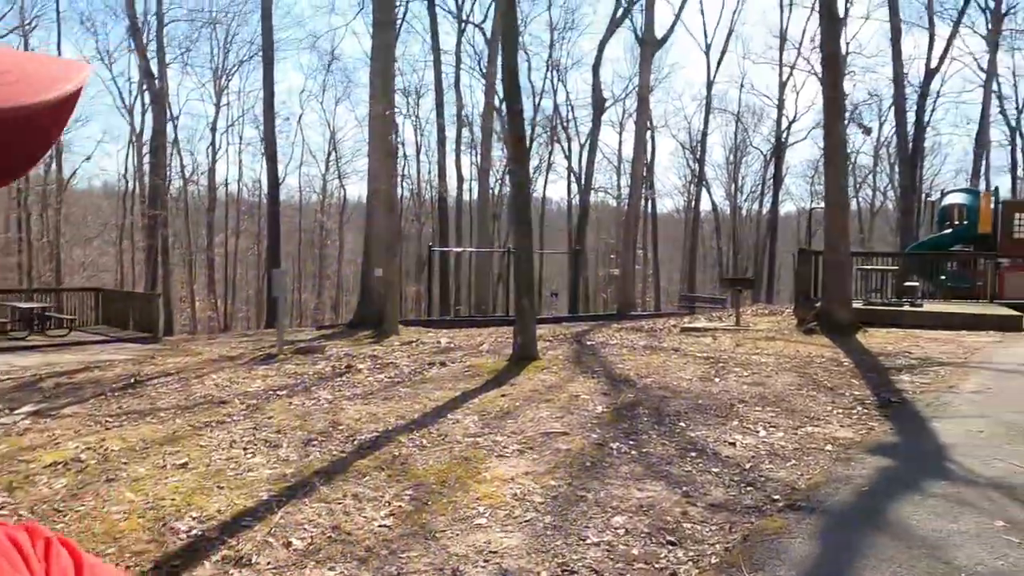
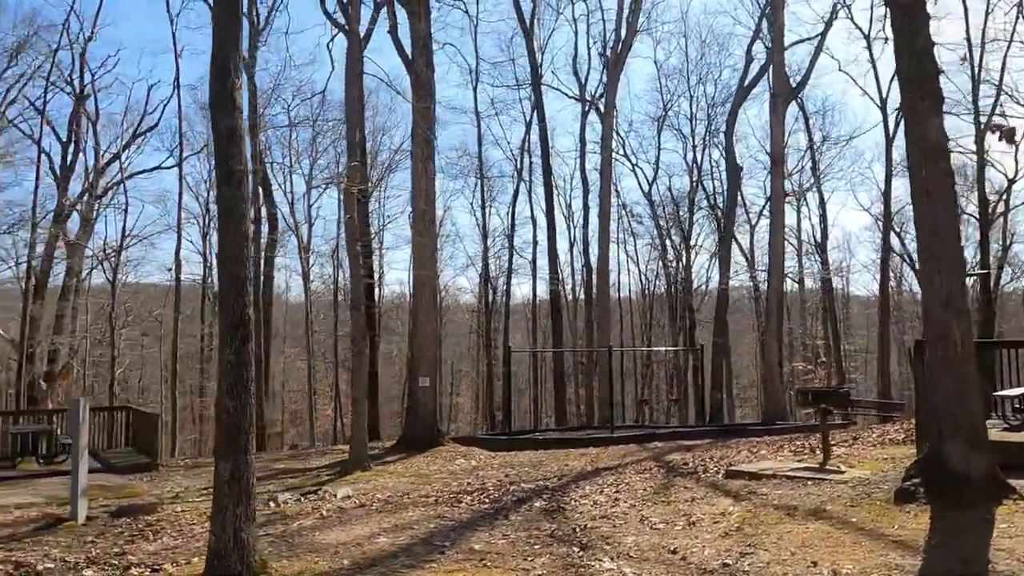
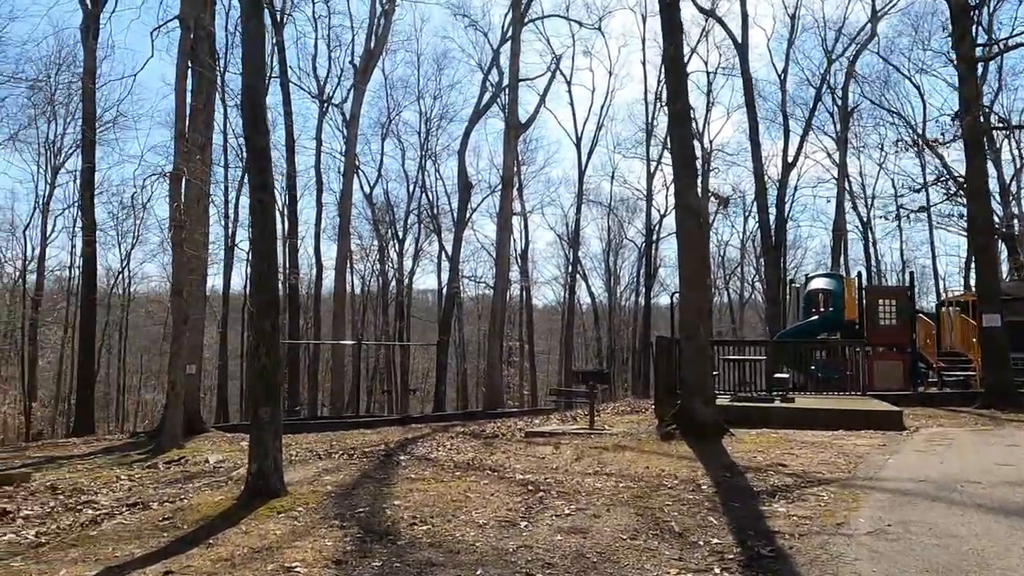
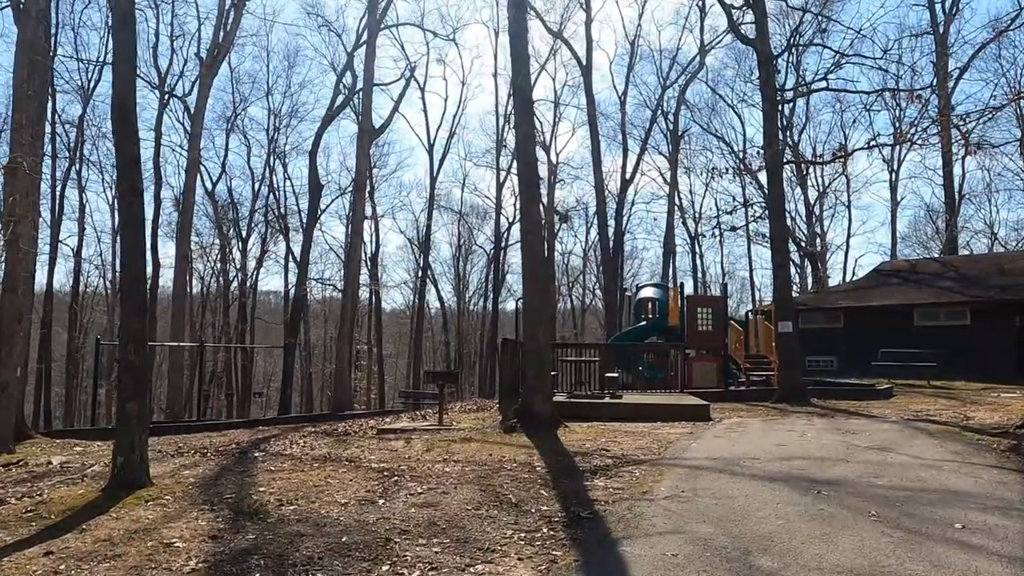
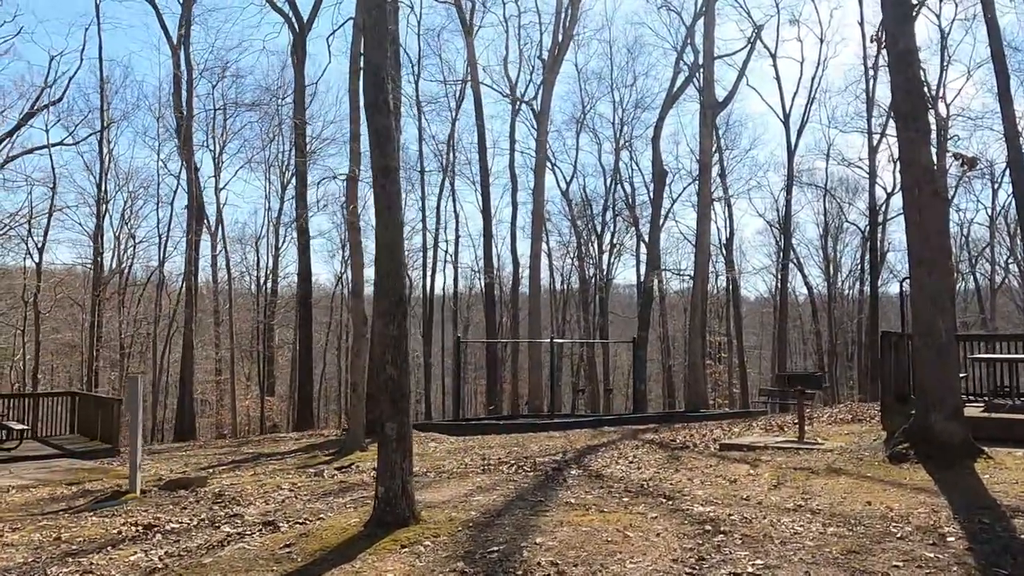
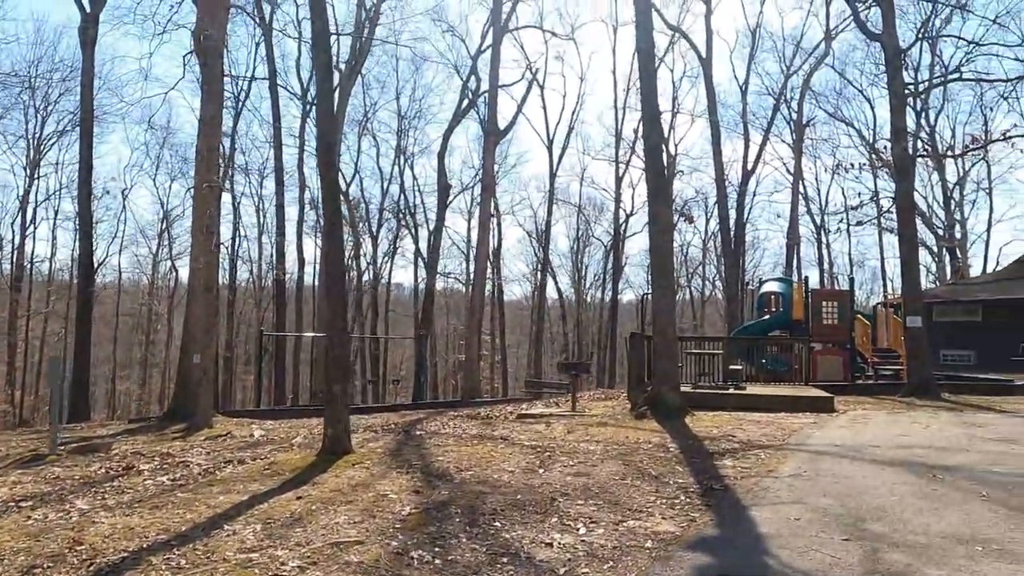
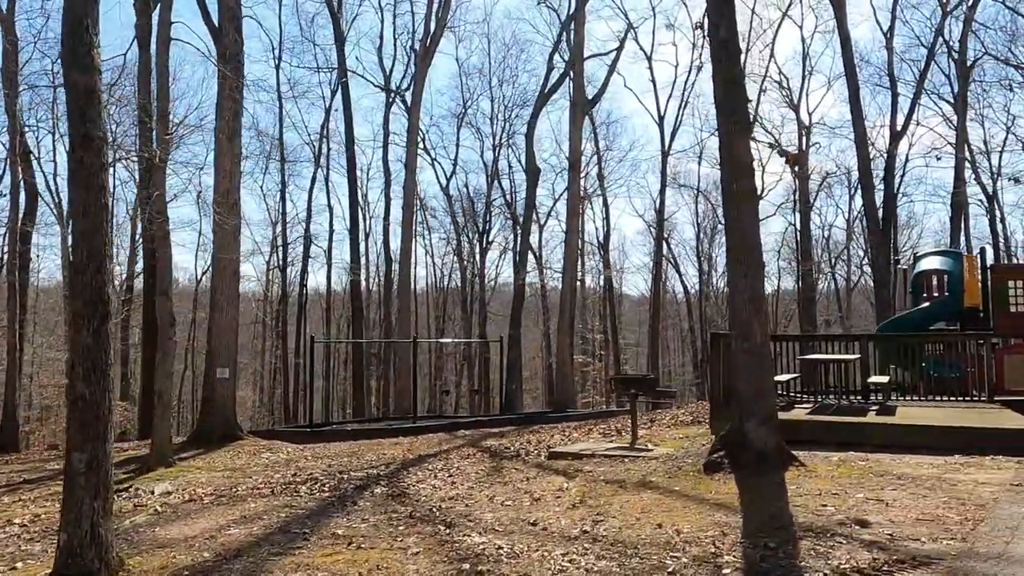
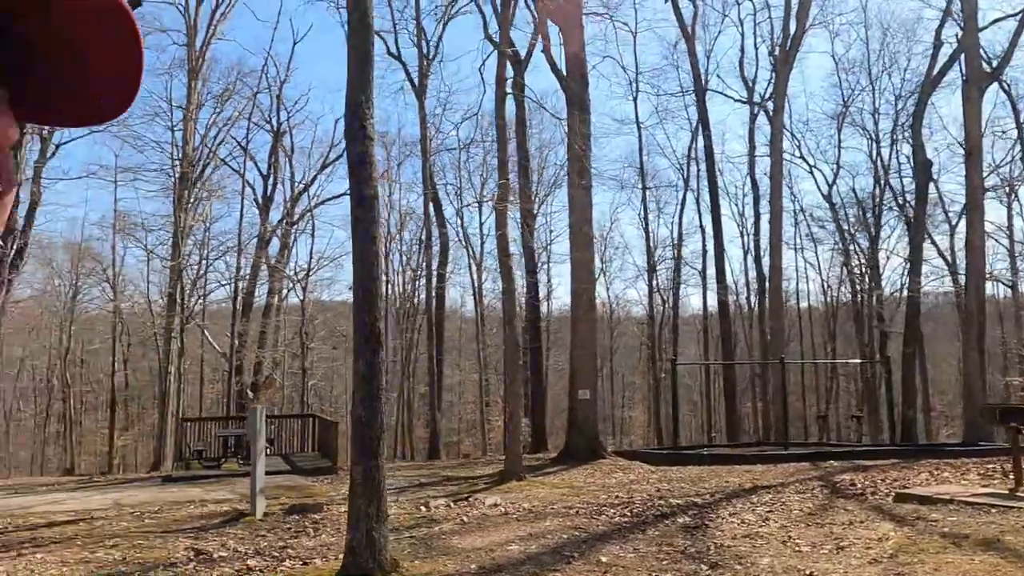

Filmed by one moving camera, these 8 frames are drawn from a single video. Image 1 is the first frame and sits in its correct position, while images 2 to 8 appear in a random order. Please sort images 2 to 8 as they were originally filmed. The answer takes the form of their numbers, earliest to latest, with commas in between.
6, 4, 3, 5, 7, 2, 8
